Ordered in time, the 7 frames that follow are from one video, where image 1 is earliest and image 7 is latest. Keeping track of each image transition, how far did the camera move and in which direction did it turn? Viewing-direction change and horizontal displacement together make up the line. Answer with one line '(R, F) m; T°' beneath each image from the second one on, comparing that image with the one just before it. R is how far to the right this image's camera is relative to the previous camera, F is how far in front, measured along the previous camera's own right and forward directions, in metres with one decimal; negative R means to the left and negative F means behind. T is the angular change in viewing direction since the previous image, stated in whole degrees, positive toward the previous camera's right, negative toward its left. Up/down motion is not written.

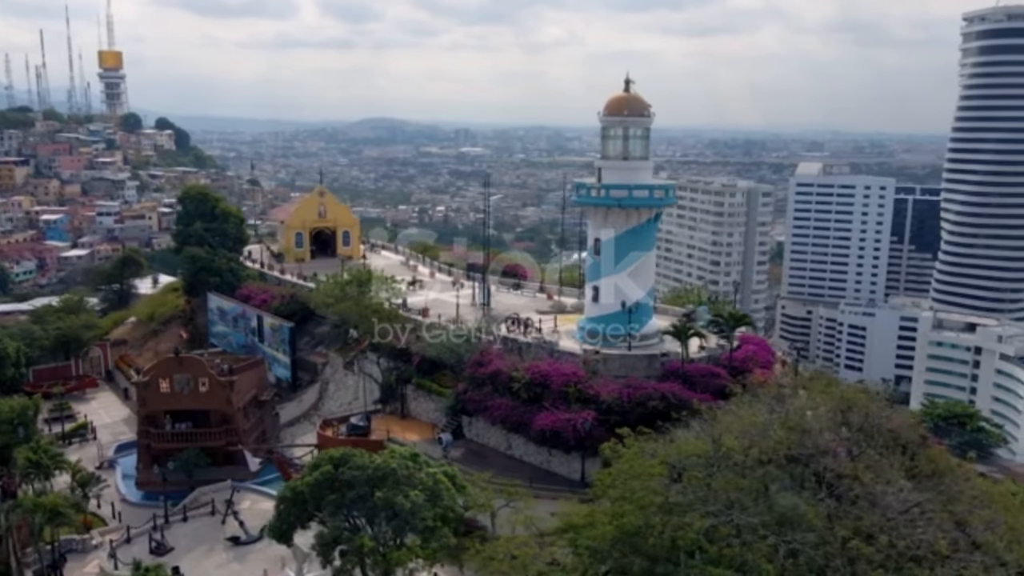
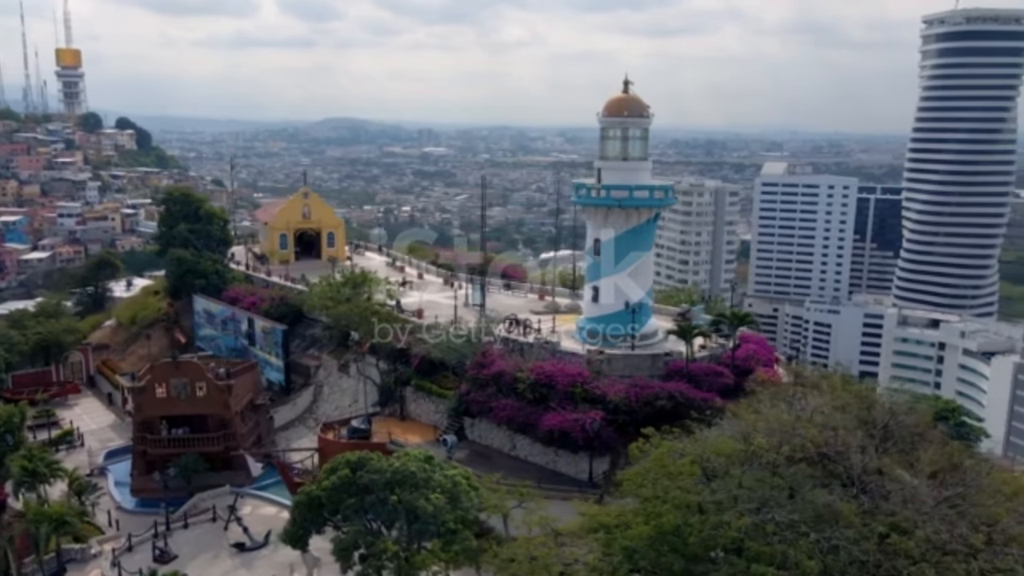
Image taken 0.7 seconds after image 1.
(-1.3, 0.0) m; +2°
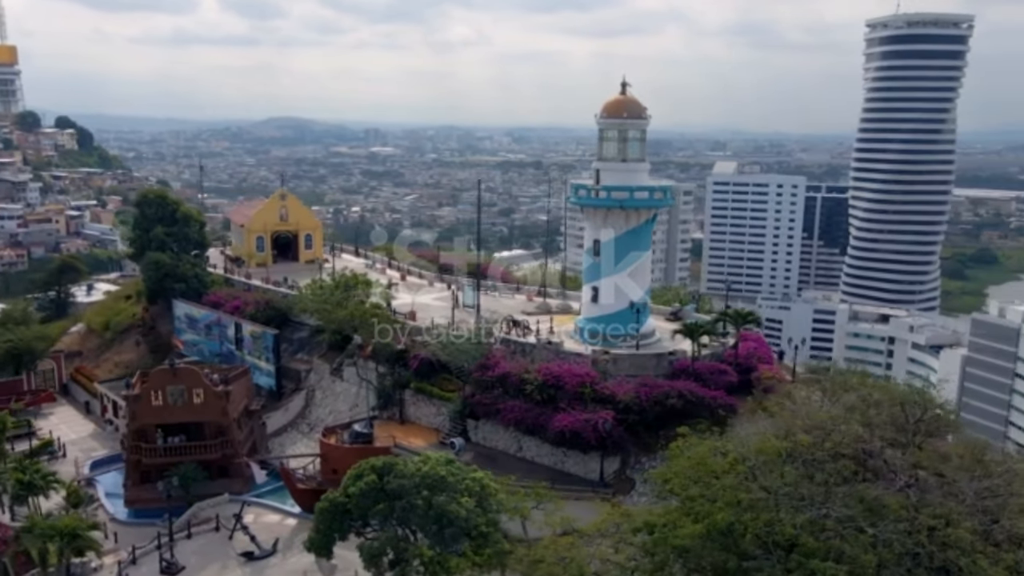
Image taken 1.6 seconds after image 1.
(-1.9, +0.1) m; +3°
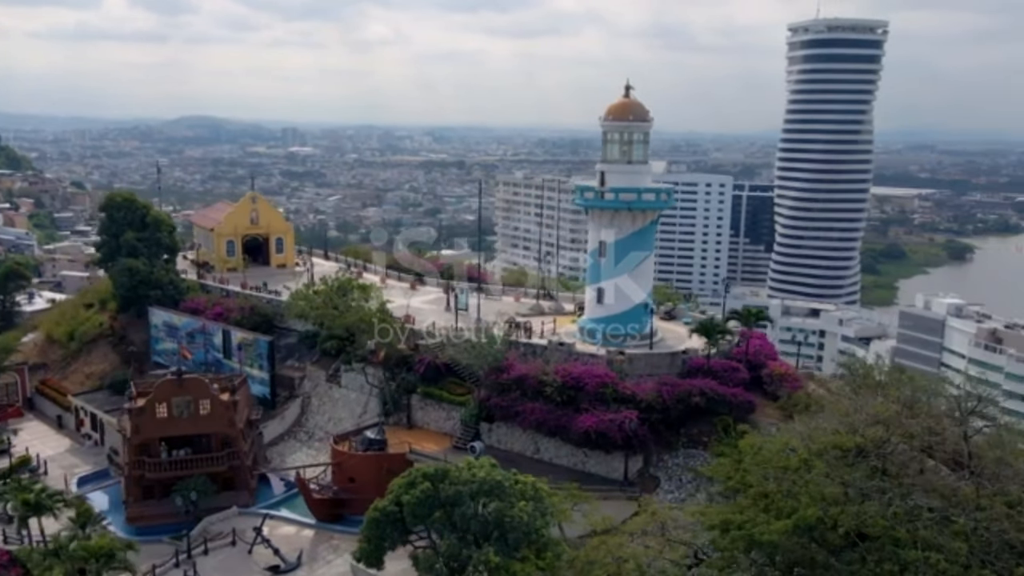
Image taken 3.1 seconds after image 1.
(-3.1, +0.1) m; +5°
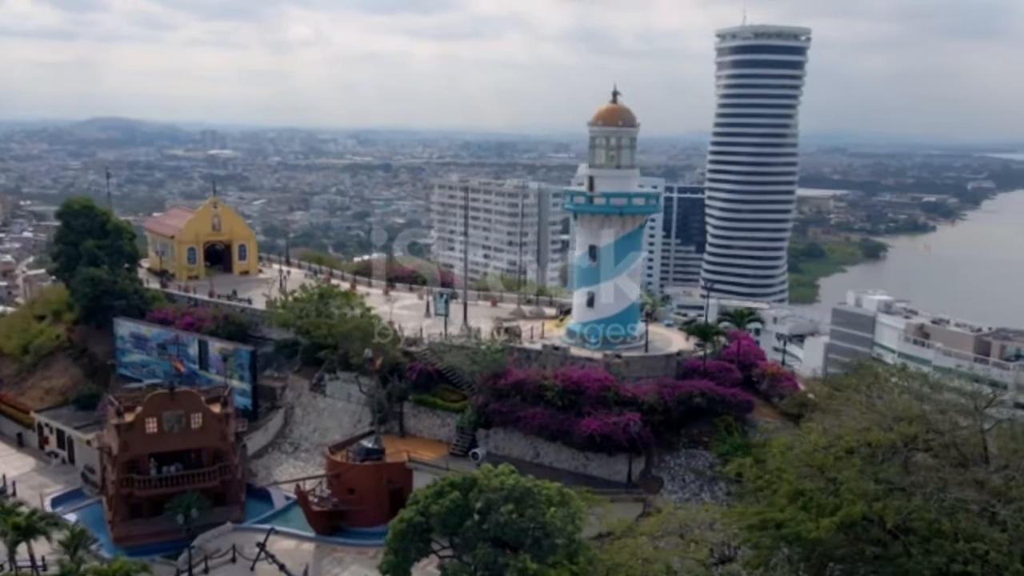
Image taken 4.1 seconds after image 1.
(-2.3, +0.1) m; +5°
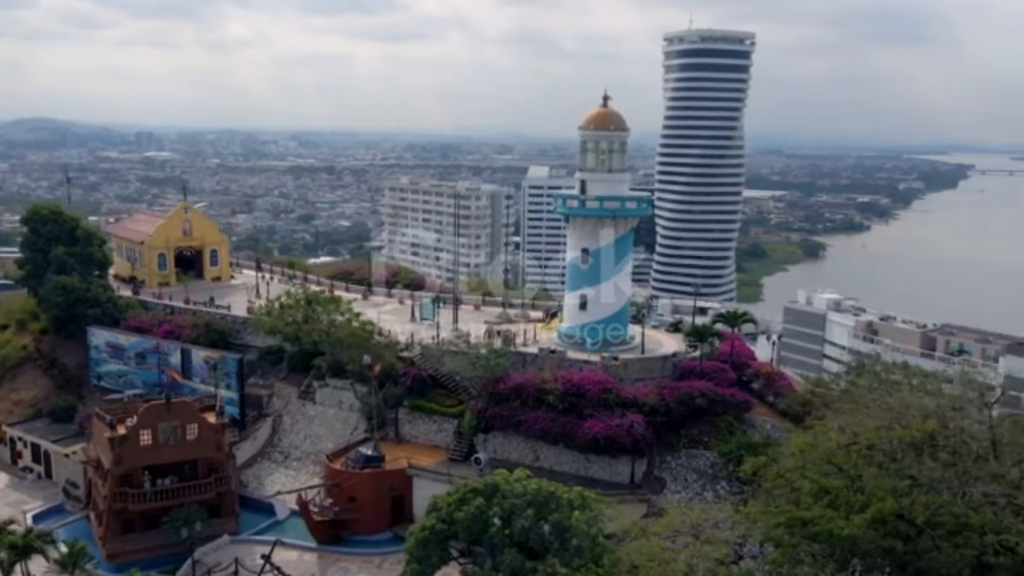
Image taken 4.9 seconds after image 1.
(-1.8, 0.0) m; +4°
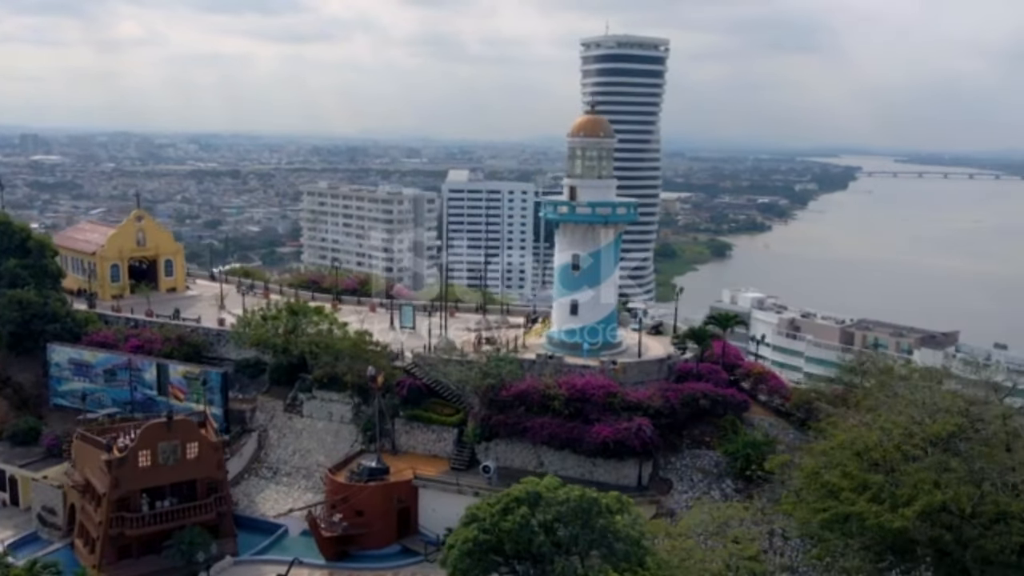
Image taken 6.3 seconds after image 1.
(-3.0, +0.1) m; +6°
